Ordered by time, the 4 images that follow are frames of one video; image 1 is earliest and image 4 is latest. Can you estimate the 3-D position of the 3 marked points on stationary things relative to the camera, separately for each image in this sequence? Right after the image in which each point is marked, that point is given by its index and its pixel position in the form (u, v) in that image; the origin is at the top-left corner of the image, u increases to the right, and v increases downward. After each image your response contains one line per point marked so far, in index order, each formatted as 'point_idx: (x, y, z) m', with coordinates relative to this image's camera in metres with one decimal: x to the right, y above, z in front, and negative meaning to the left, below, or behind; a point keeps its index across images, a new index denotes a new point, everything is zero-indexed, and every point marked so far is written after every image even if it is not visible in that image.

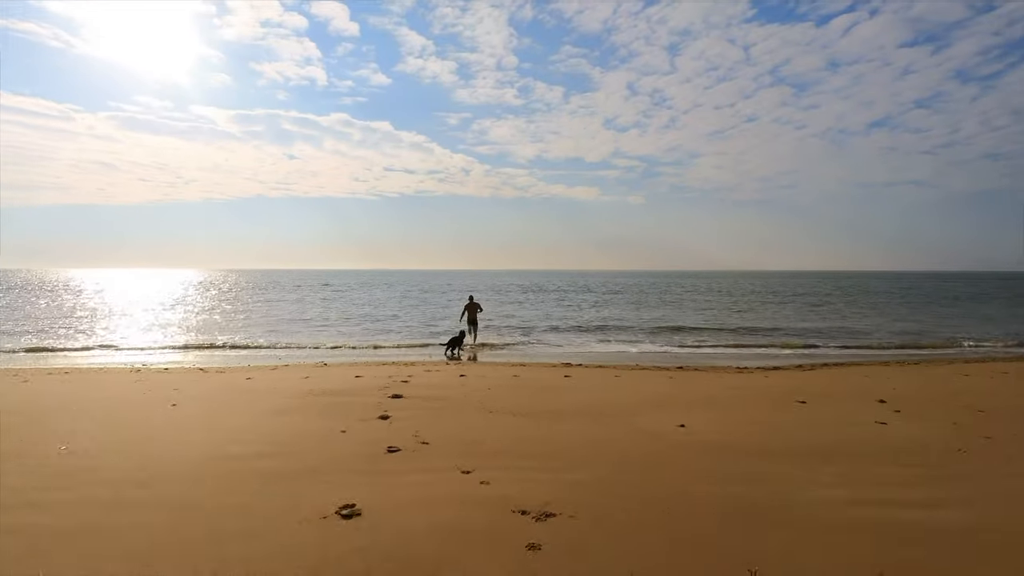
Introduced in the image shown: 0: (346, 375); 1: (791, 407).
0: (-2.4, -1.3, +8.4) m
1: (+3.1, -1.3, +6.4) m
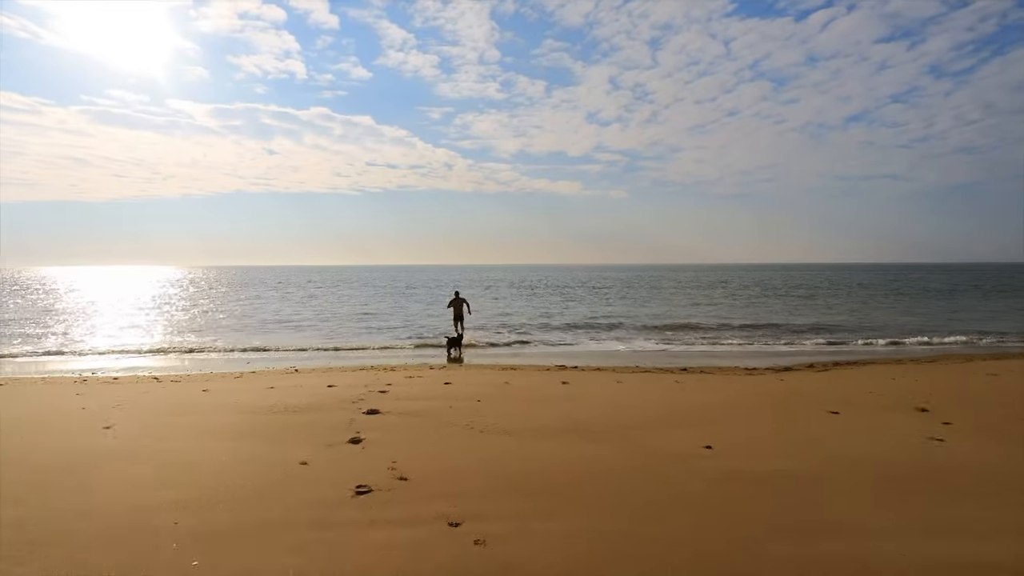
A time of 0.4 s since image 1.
0: (-2.5, -1.2, +7.6) m
1: (+3.0, -1.3, +5.6) m
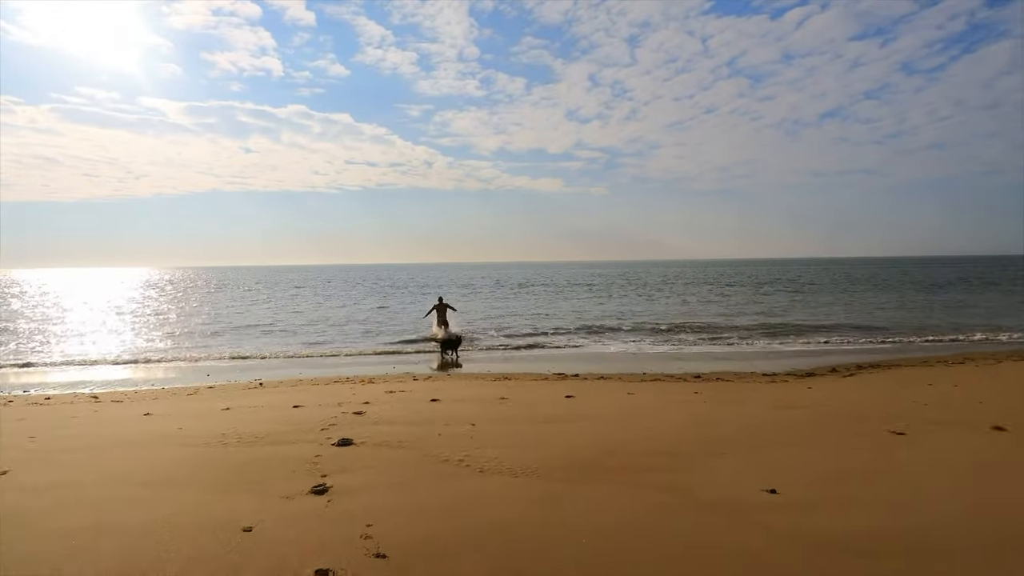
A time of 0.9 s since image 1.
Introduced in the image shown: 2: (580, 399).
0: (-2.5, -1.3, +6.5) m
1: (+3.1, -1.3, +4.8) m
2: (+0.7, -1.2, +6.4) m
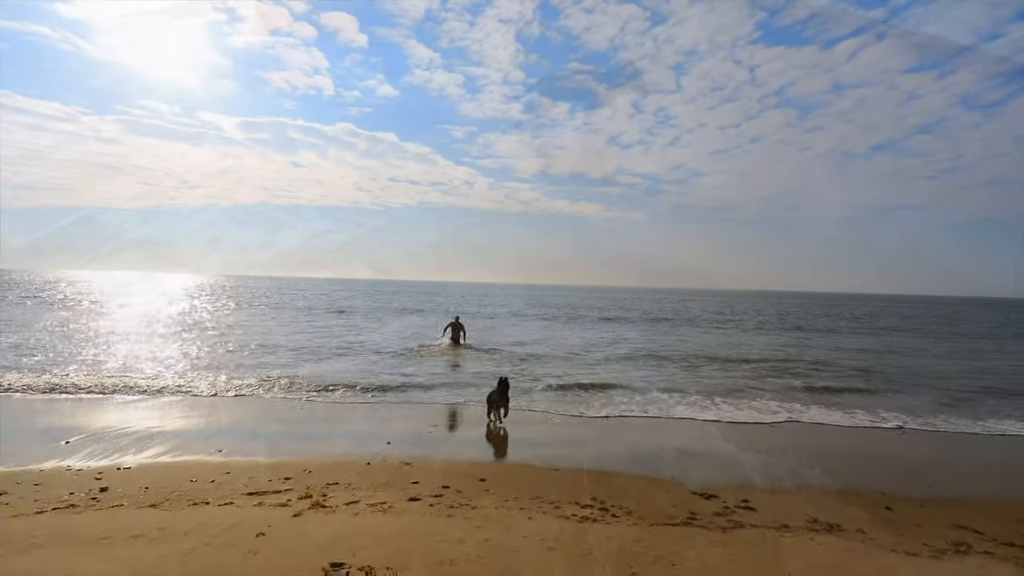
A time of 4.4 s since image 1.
0: (-2.0, -1.5, +2.9) m
1: (+3.5, -1.7, +0.8) m
2: (+1.3, -1.6, +2.5) m
